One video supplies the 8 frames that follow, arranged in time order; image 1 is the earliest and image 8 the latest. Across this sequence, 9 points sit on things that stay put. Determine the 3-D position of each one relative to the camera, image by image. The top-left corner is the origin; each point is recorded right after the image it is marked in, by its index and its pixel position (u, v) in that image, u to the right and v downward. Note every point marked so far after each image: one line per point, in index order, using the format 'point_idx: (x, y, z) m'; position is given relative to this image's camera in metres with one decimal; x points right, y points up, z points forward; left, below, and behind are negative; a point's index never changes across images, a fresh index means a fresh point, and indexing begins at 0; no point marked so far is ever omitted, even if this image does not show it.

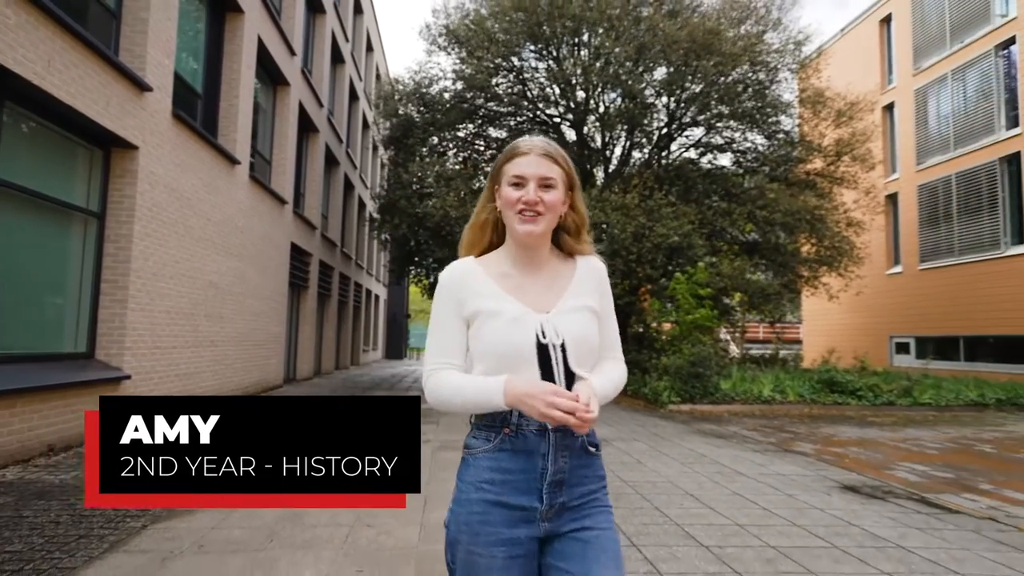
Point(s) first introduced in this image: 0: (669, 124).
0: (+4.5, +4.8, +17.0) m
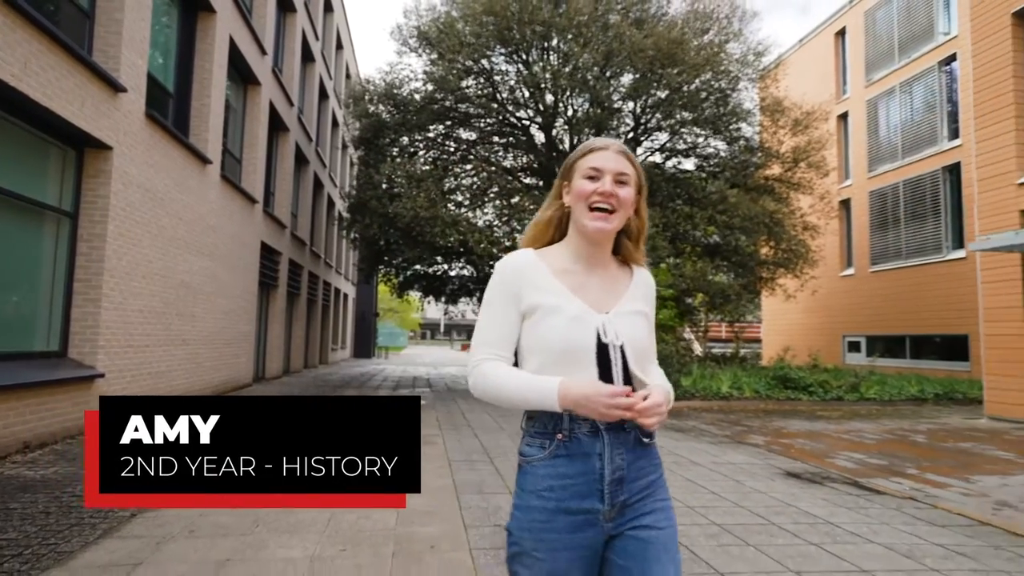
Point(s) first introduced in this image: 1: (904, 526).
0: (+3.6, +4.7, +17.5) m
1: (+2.8, -1.7, +4.3) m
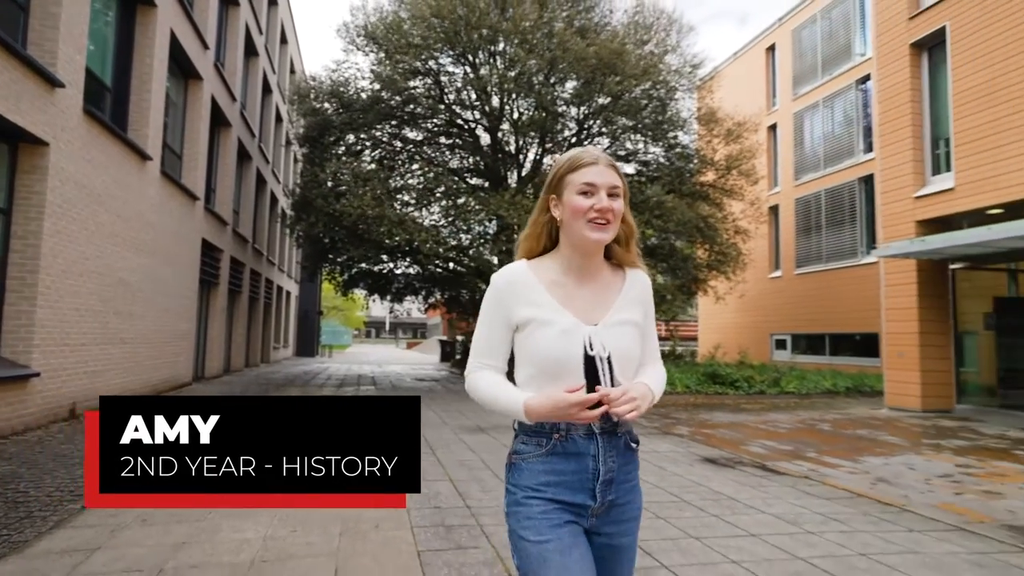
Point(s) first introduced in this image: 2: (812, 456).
0: (+2.0, +4.7, +18.1) m
1: (+2.4, -1.8, +5.0) m
2: (+3.4, -1.9, +6.9) m
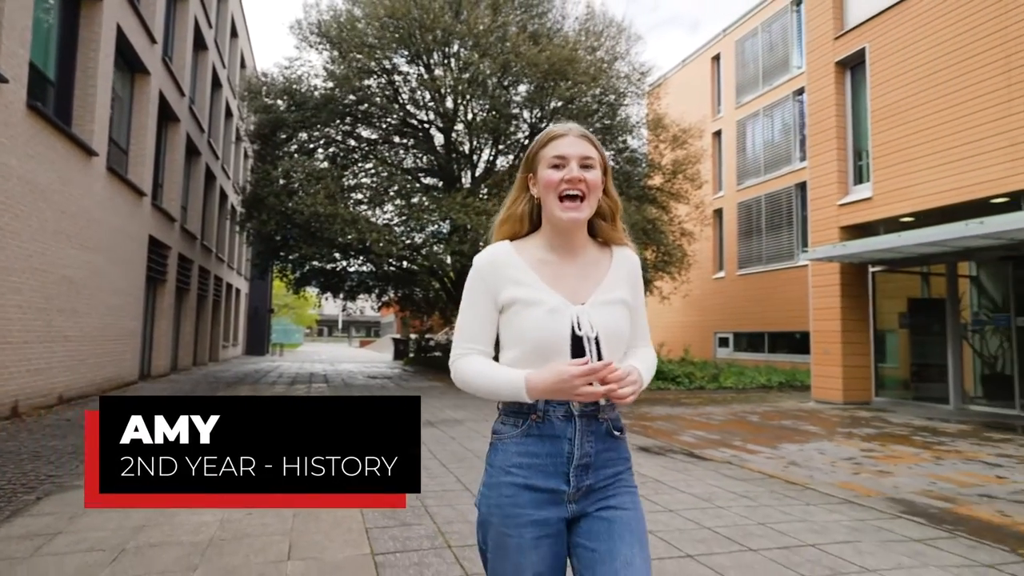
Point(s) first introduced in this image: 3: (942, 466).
0: (+0.6, +4.8, +18.6) m
1: (+1.9, -1.8, +5.5) m
2: (+2.8, -1.9, +7.5) m
3: (+4.5, -1.8, +6.2) m
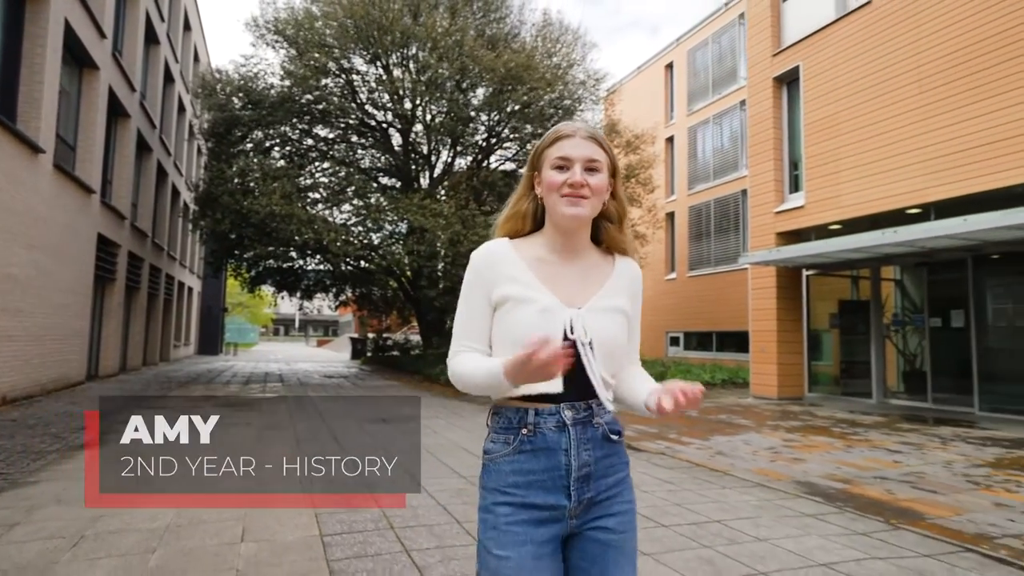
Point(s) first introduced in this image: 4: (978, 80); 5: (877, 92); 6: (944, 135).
0: (-0.8, +4.7, +19.0) m
1: (+1.3, -1.8, +6.0) m
2: (+2.1, -2.0, +8.0) m
3: (+3.9, -1.9, +6.9) m
4: (+7.2, +3.2, +9.3) m
5: (+6.6, +3.5, +10.8) m
6: (+7.0, +2.5, +9.7) m
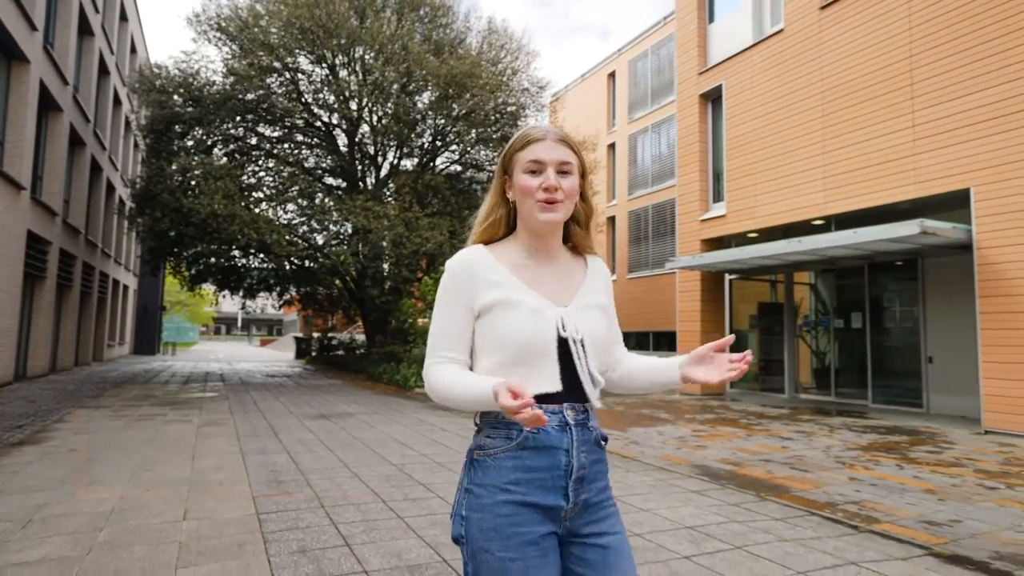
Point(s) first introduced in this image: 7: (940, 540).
0: (-2.6, +4.7, +19.3) m
1: (+0.6, -1.9, +6.6) m
2: (+1.2, -2.0, +8.7) m
3: (+3.0, -2.0, +7.7) m
4: (+6.2, +3.2, +10.3) m
5: (+5.5, +3.5, +11.9) m
6: (+5.9, +2.4, +10.8) m
7: (+2.8, -1.6, +3.9) m
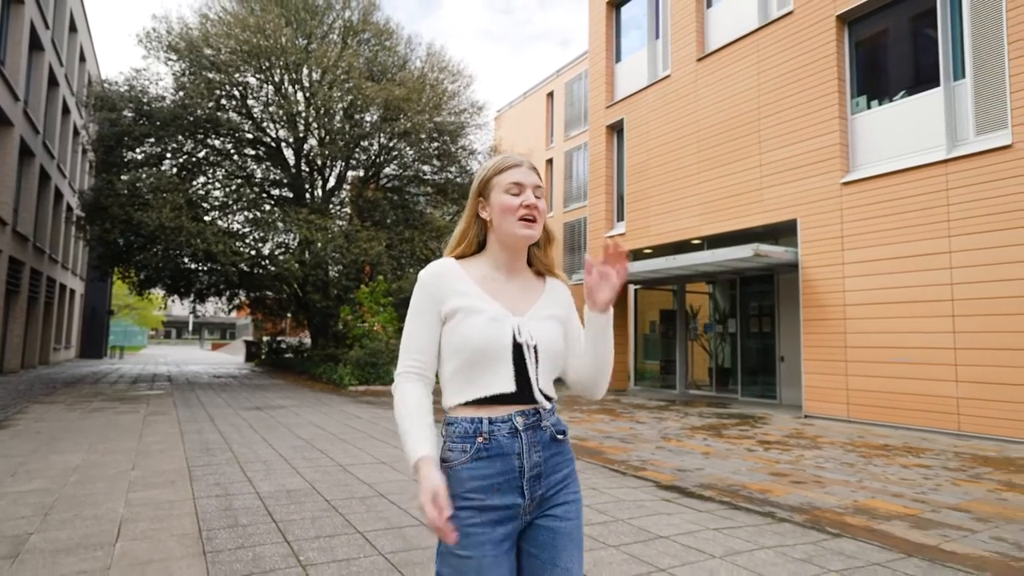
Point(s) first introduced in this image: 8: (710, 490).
0: (-4.8, +4.5, +20.8) m
1: (-0.9, -2.0, +8.2) m
2: (-0.4, -2.2, +10.3) m
3: (+1.5, -2.1, +9.4) m
4: (+4.5, +2.9, +12.3) m
5: (+3.7, +3.2, +13.8) m
6: (+4.2, +2.2, +12.7) m
7: (+1.5, -1.8, +5.7) m
8: (+1.7, -1.8, +5.2) m
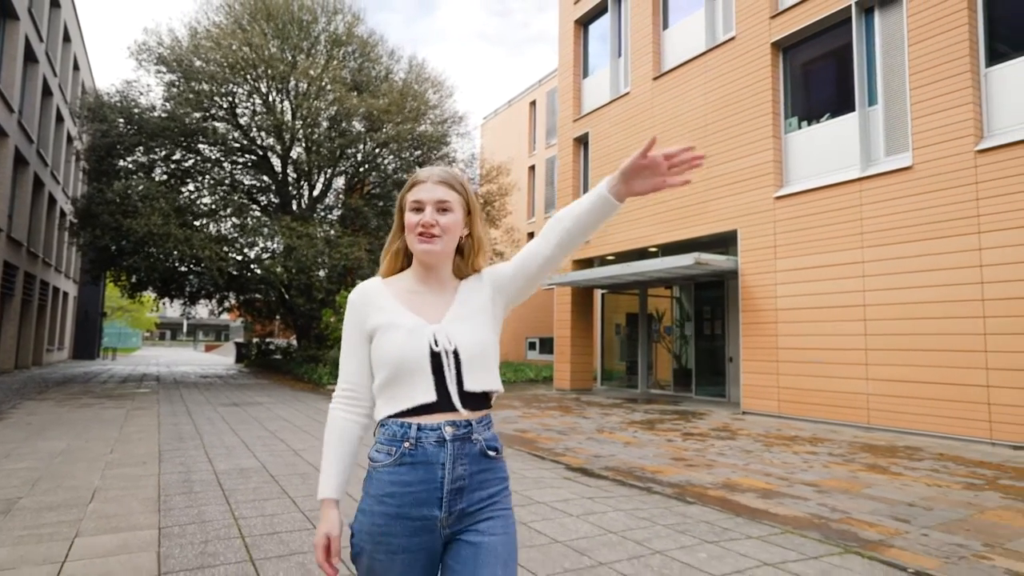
0: (-5.6, +4.4, +21.6) m
1: (-1.6, -2.1, +9.0) m
2: (-1.1, -2.3, +11.1) m
3: (+0.8, -2.2, +10.3) m
4: (+3.8, +2.8, +13.2) m
5: (+2.9, +3.1, +14.7) m
6: (+3.5, +2.1, +13.6) m
7: (+0.8, -1.9, +6.5) m
8: (+1.0, -1.8, +6.0) m
